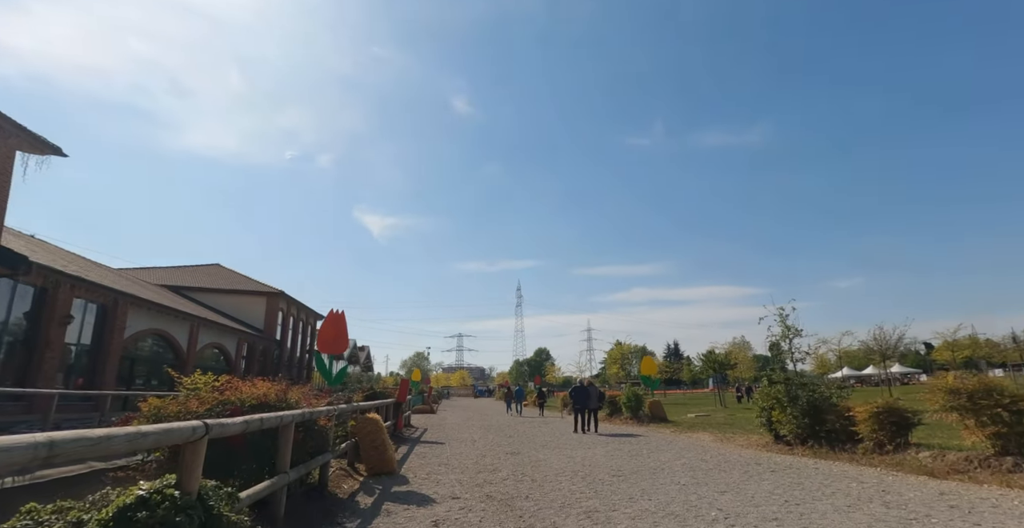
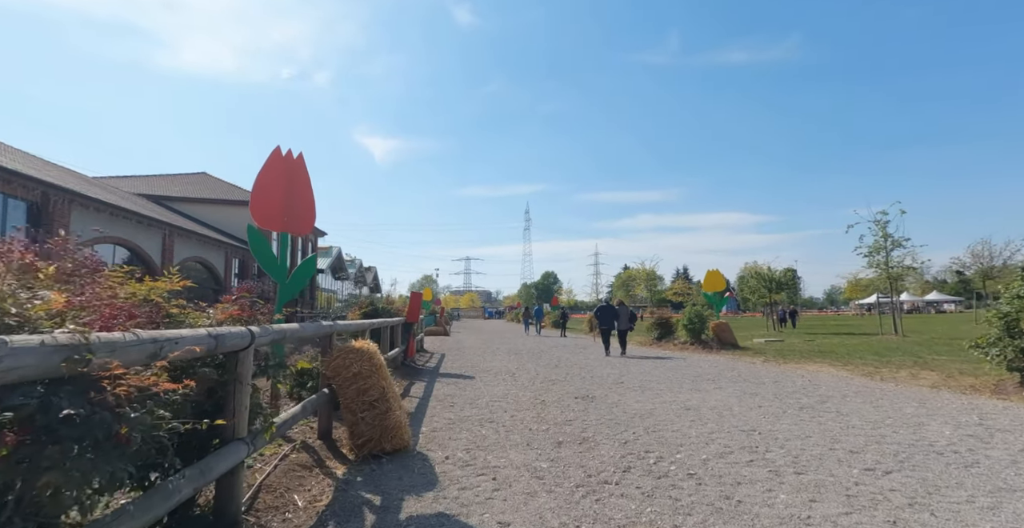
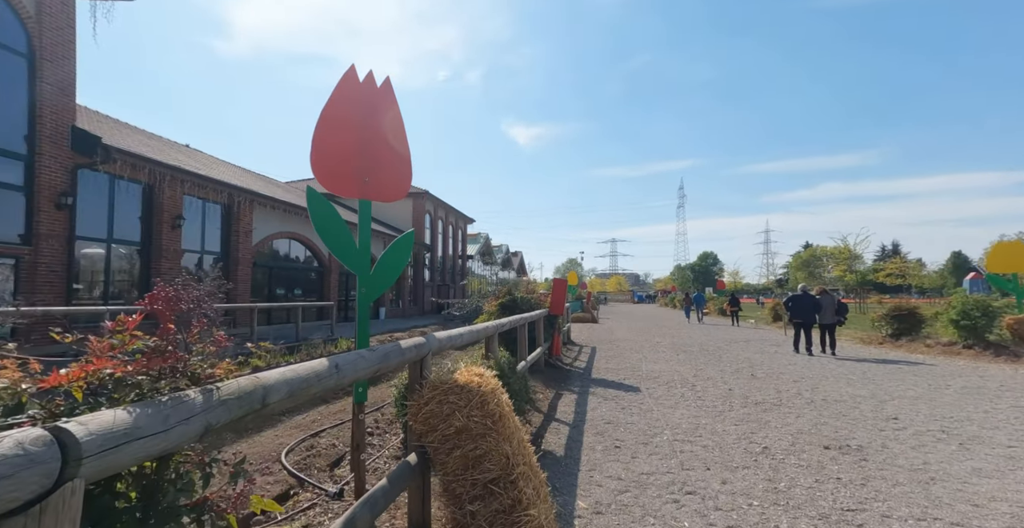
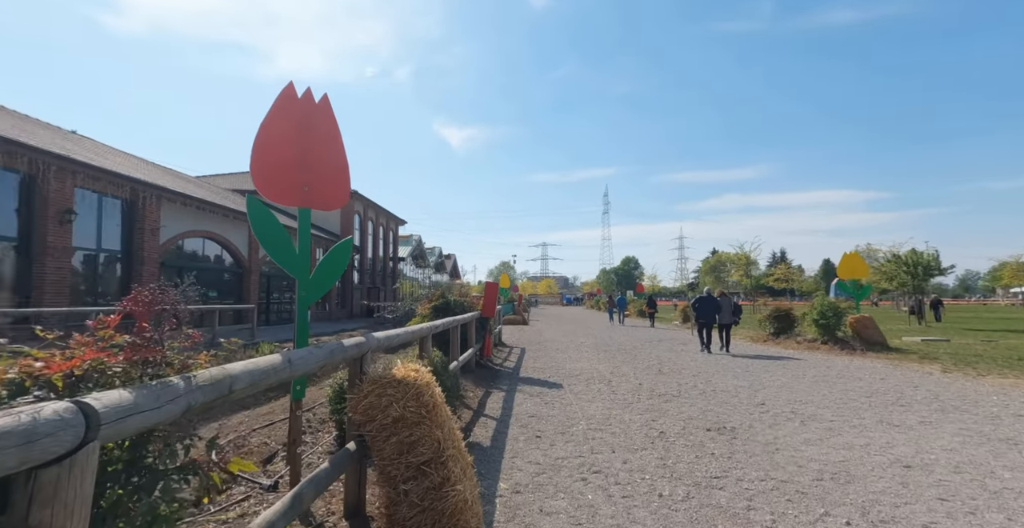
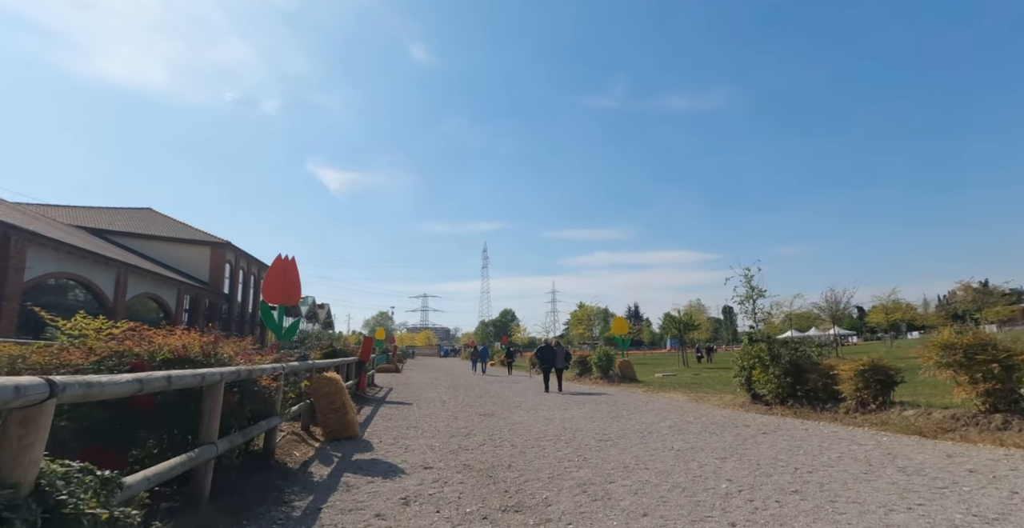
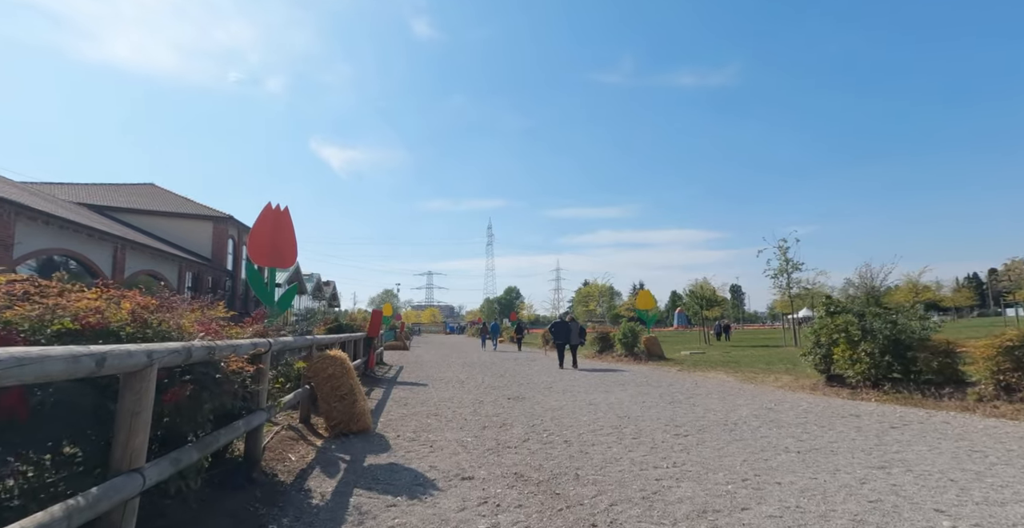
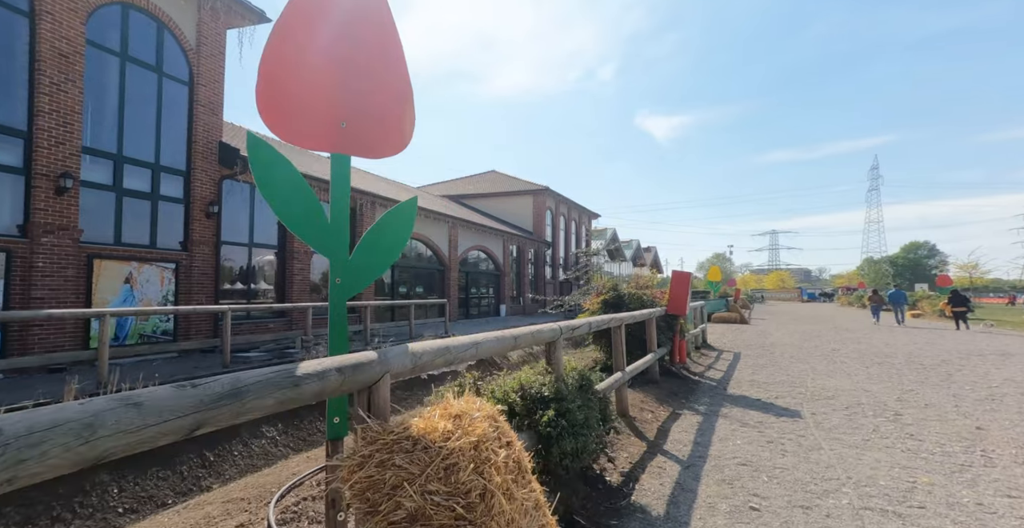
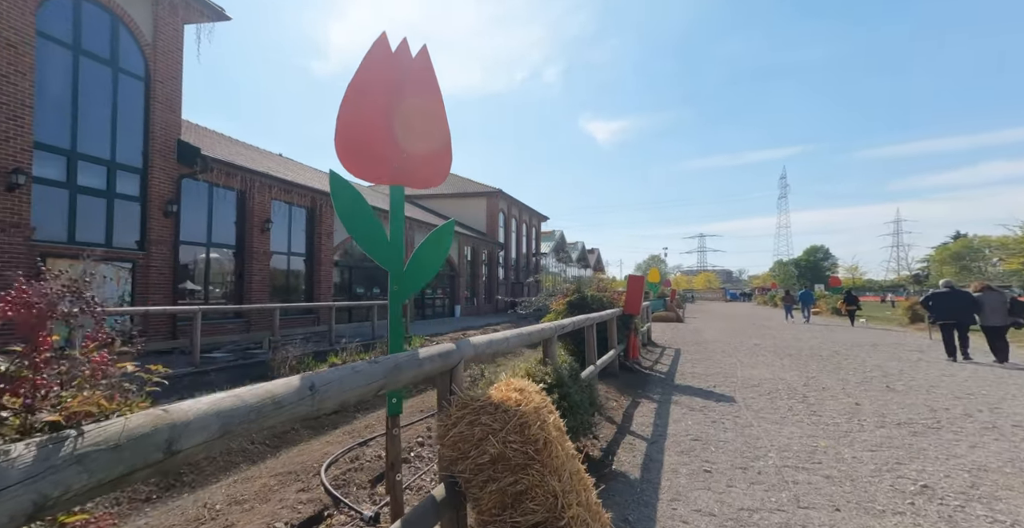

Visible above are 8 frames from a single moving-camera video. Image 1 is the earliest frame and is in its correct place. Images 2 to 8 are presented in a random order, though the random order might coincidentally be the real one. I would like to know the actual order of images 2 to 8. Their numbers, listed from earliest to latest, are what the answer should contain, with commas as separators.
5, 6, 2, 4, 3, 8, 7
